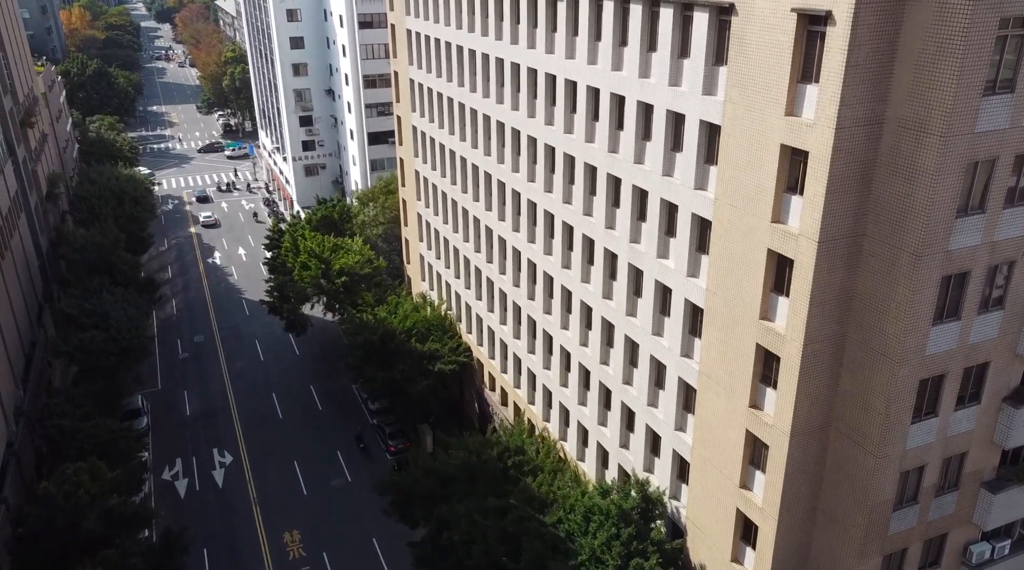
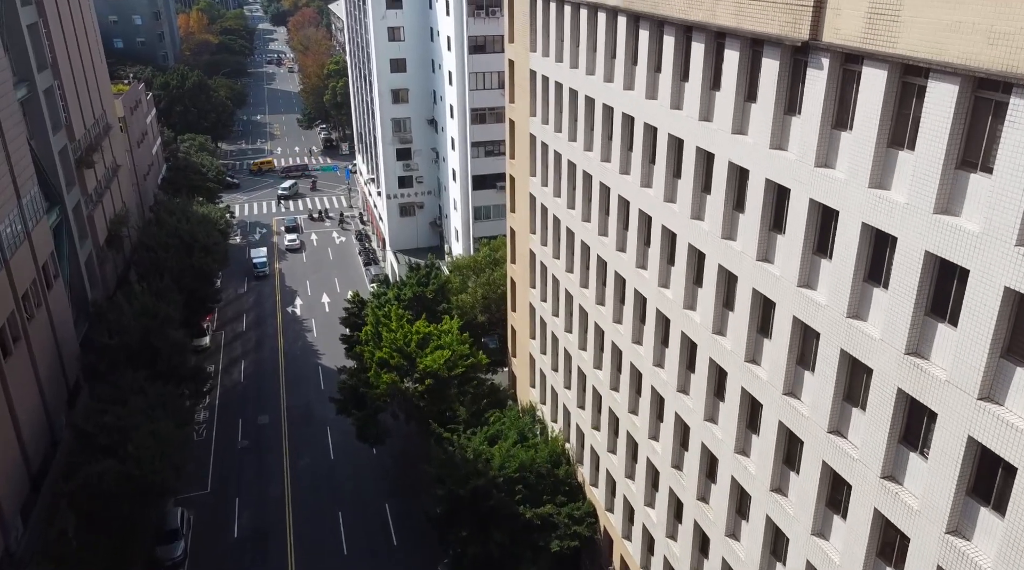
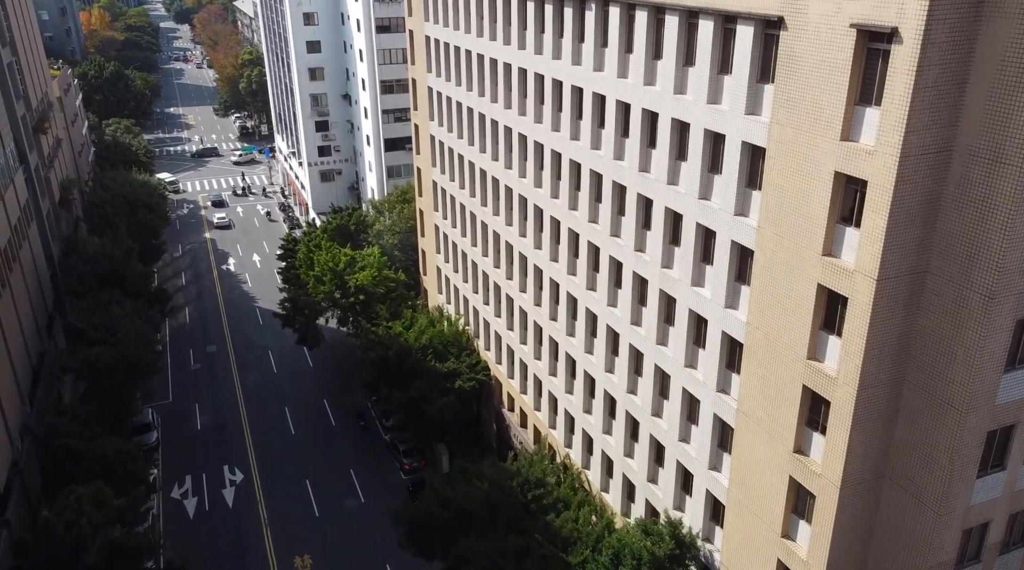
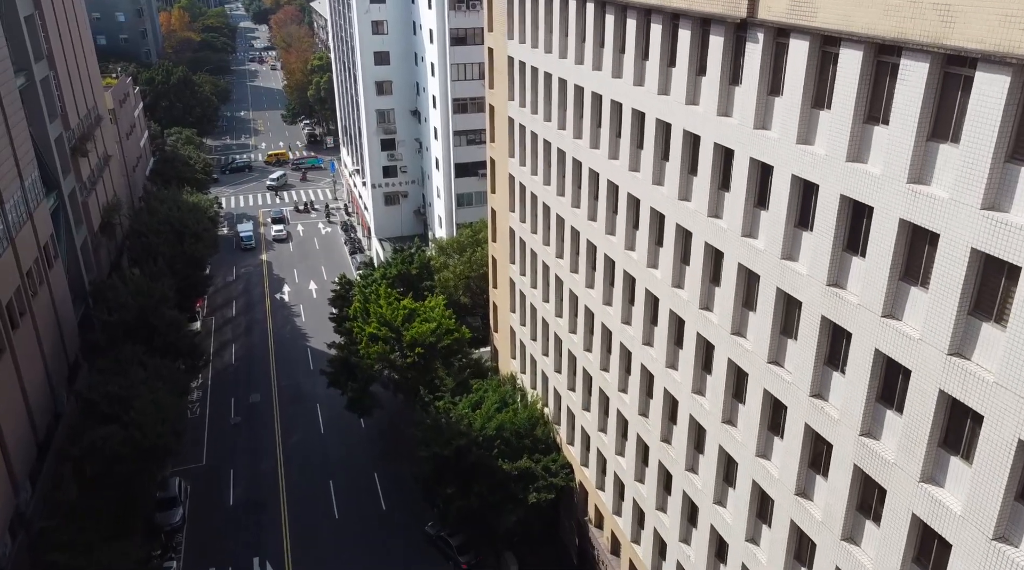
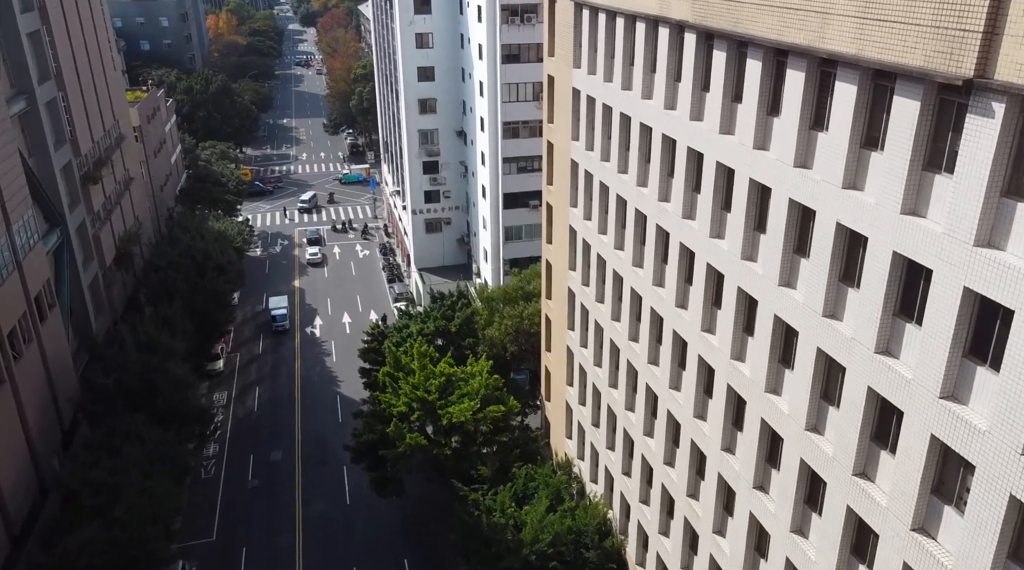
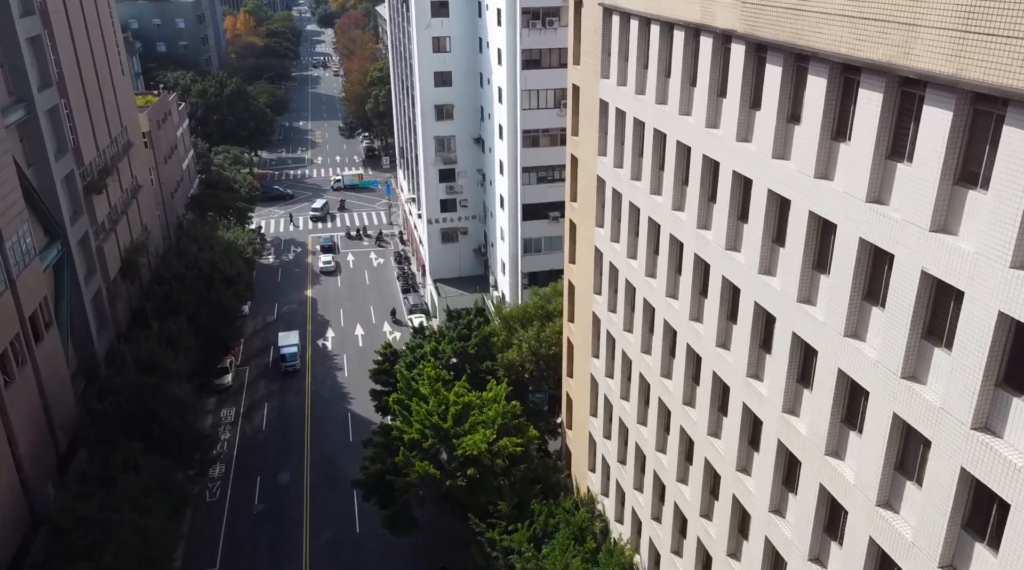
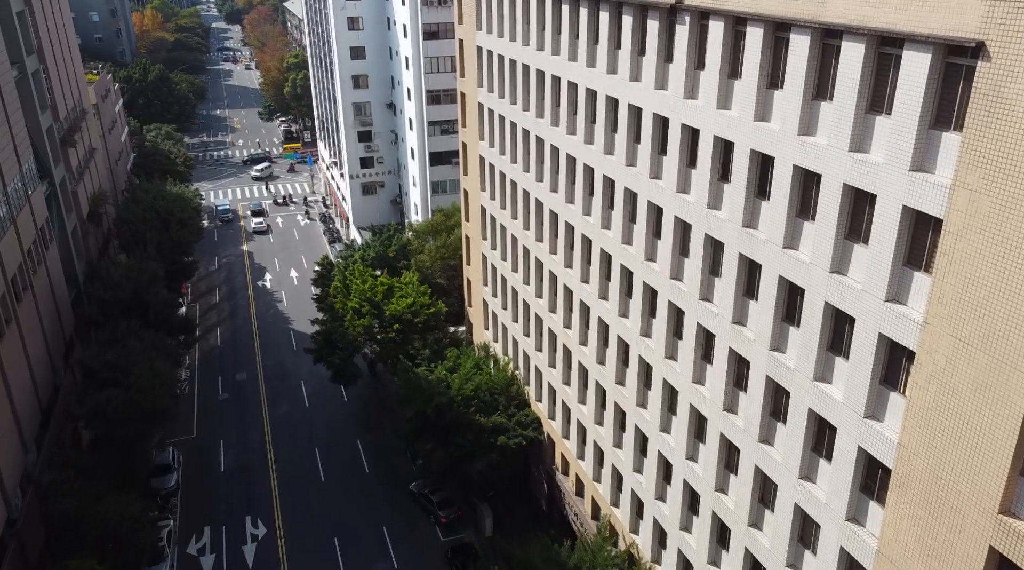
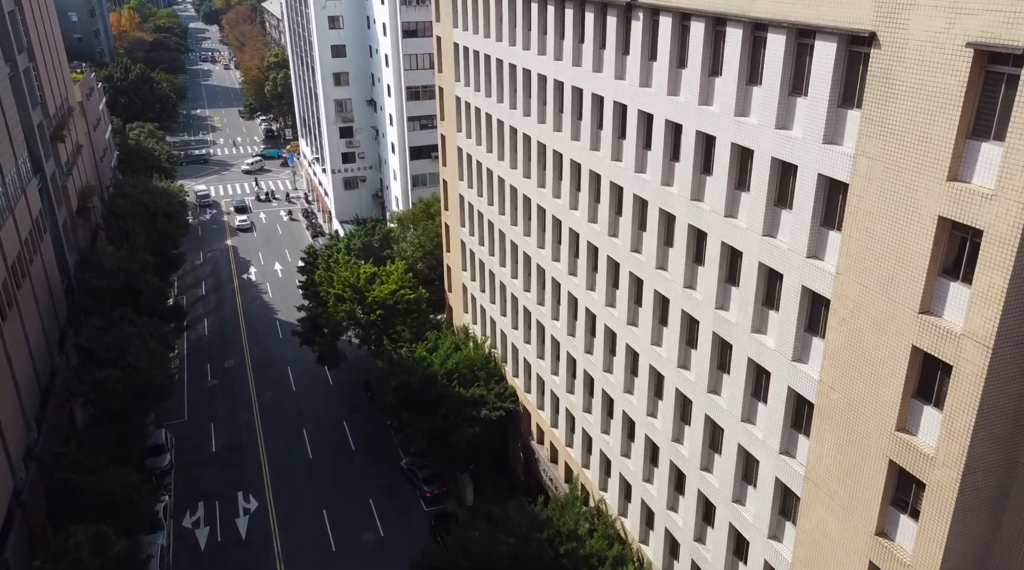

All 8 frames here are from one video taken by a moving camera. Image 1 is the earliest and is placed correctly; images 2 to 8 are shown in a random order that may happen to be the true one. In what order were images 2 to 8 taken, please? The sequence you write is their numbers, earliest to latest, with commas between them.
3, 8, 7, 4, 2, 5, 6
